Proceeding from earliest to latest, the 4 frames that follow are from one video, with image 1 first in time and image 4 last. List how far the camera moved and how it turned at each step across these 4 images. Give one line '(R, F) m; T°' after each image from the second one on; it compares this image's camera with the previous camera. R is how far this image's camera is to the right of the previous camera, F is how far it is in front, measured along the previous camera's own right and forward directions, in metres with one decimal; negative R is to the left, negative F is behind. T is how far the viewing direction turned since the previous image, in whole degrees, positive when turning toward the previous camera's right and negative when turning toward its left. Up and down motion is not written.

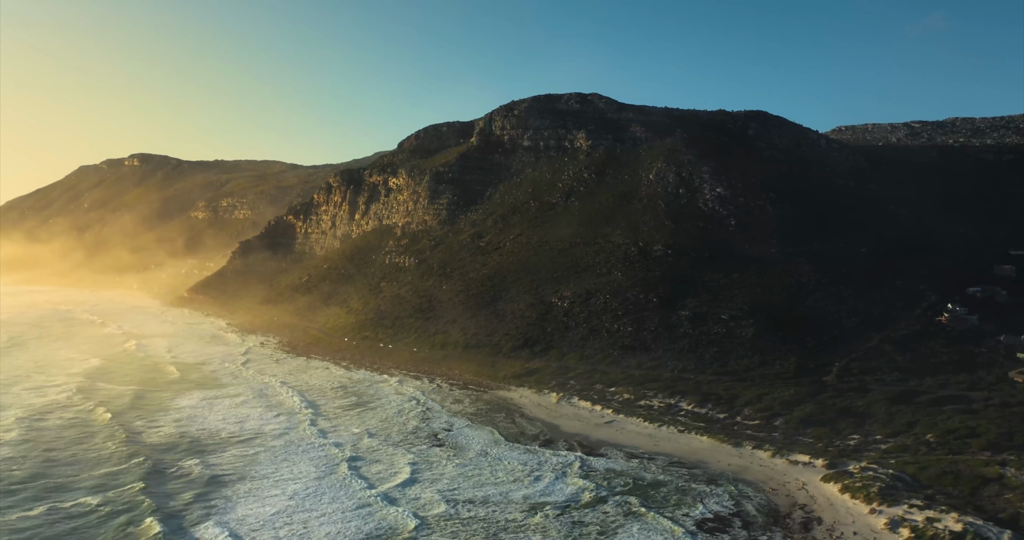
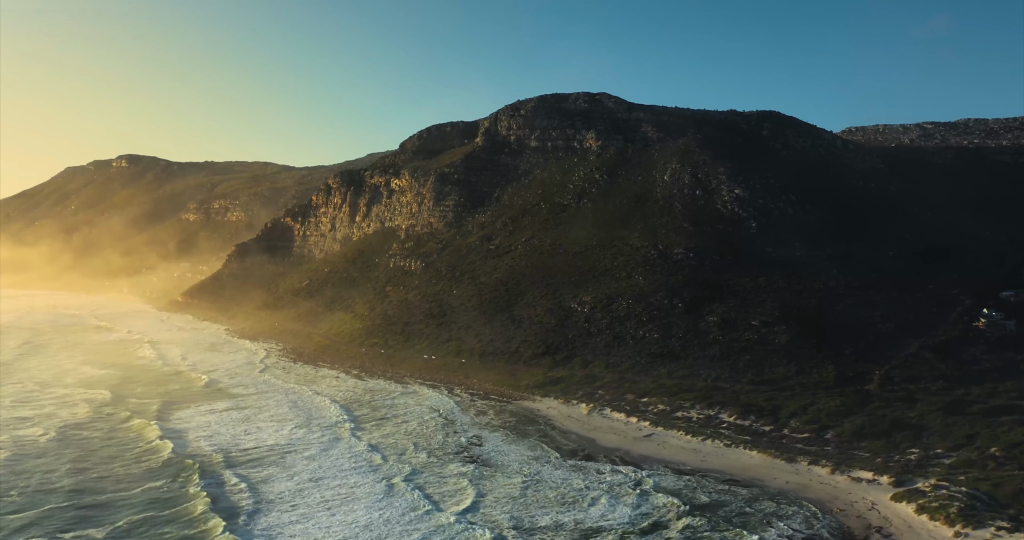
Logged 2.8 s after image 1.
(-2.3, +1.9) m; +1°
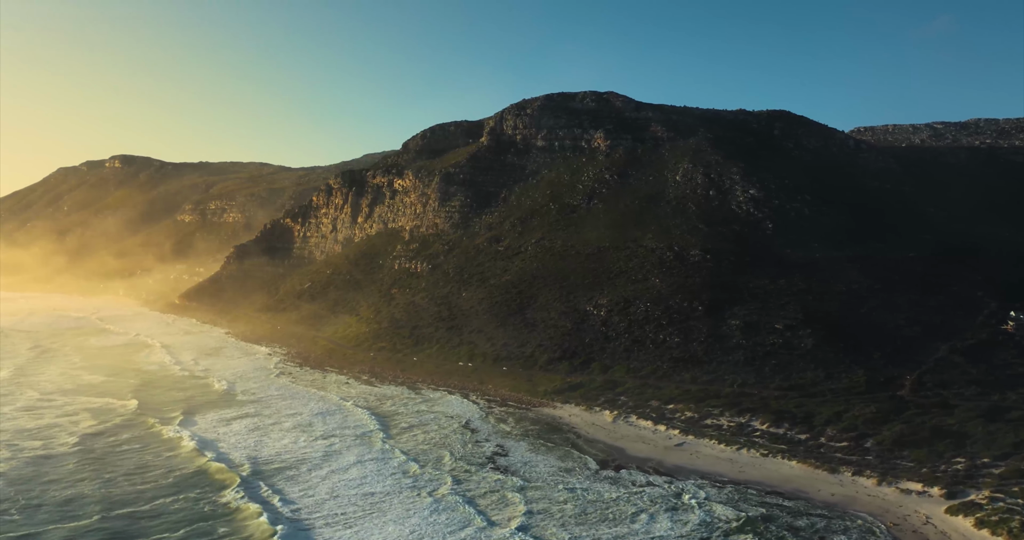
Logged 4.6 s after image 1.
(-1.6, +1.3) m; +1°
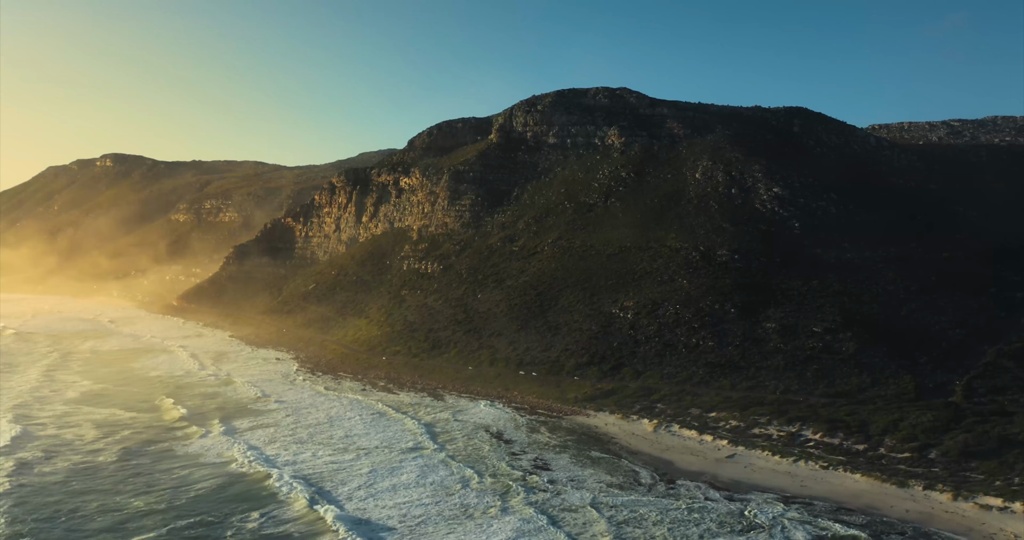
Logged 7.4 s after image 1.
(-2.3, +1.8) m; +1°
